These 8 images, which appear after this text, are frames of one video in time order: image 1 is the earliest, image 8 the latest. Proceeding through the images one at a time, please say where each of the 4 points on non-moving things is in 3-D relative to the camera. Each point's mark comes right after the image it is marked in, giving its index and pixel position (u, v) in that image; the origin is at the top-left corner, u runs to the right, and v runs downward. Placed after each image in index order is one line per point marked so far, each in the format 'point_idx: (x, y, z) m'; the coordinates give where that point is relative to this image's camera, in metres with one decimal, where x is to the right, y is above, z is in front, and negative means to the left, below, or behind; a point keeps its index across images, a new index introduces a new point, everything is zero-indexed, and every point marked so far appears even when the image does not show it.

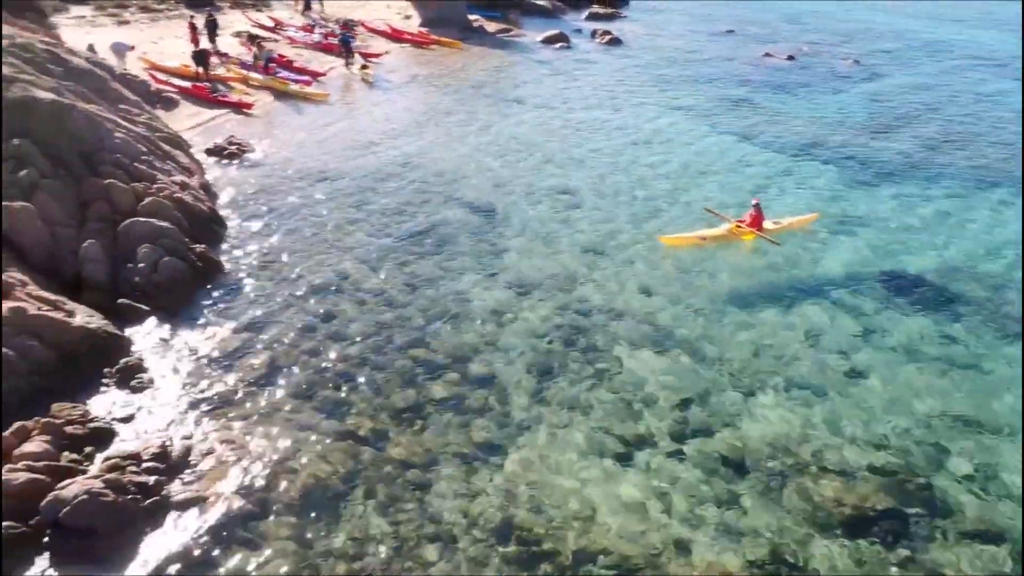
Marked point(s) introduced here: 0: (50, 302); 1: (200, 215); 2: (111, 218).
0: (-6.8, -0.2, +13.1) m
1: (-6.1, +1.4, +17.3) m
2: (-7.1, +1.2, +15.8) m
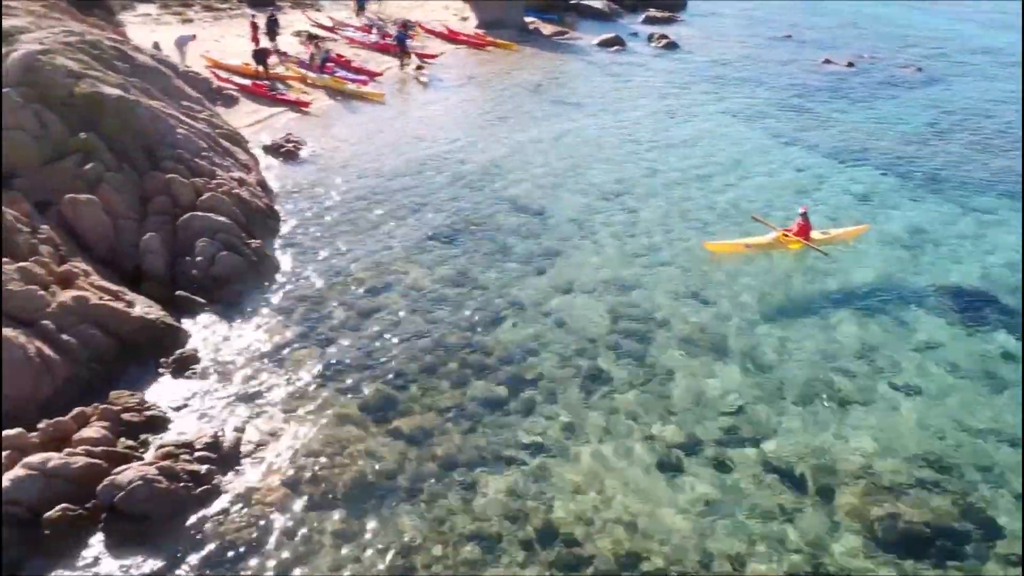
0: (-6.1, -0.1, +13.5) m
1: (-5.1, +1.5, +17.6) m
2: (-6.2, +1.4, +16.2) m
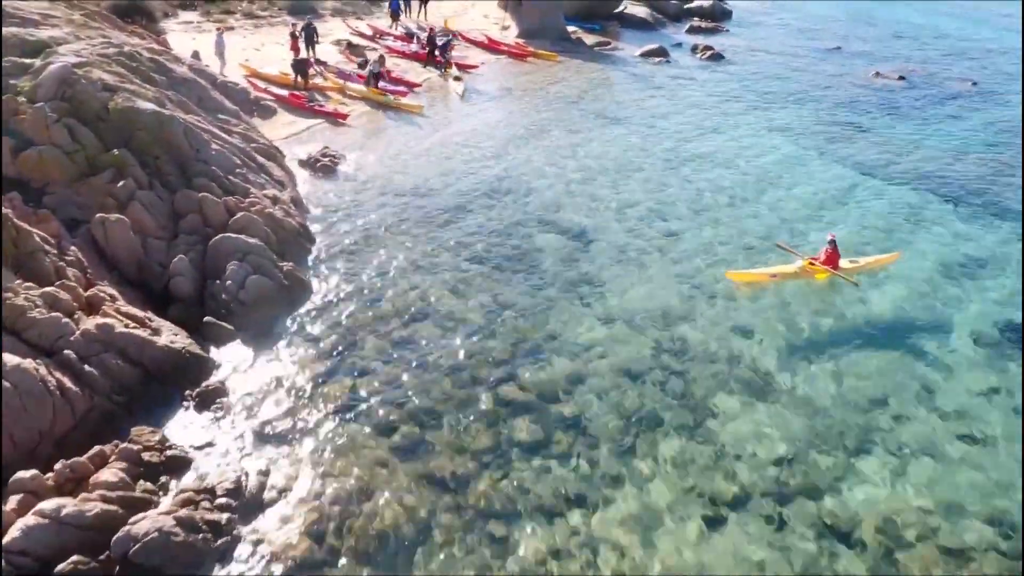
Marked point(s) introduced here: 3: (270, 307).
0: (-5.5, -0.4, +13.0) m
1: (-4.3, +1.1, +17.1) m
2: (-5.5, +1.0, +15.8) m
3: (-4.1, -0.3, +15.1) m
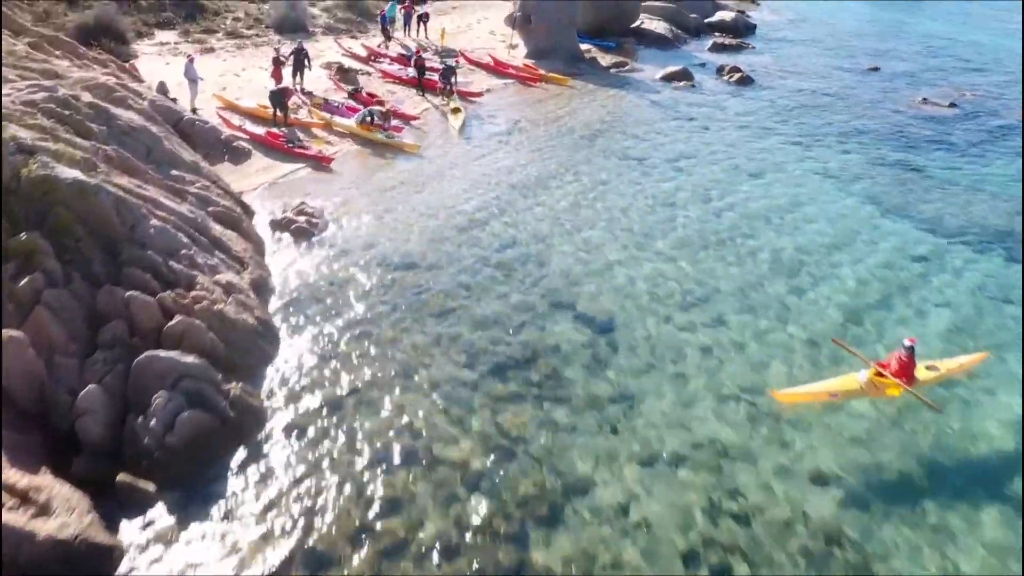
0: (-5.3, -2.2, +9.6) m
1: (-4.2, -0.7, +13.7) m
2: (-5.3, -0.8, +12.4) m
3: (-4.0, -2.1, +11.7) m
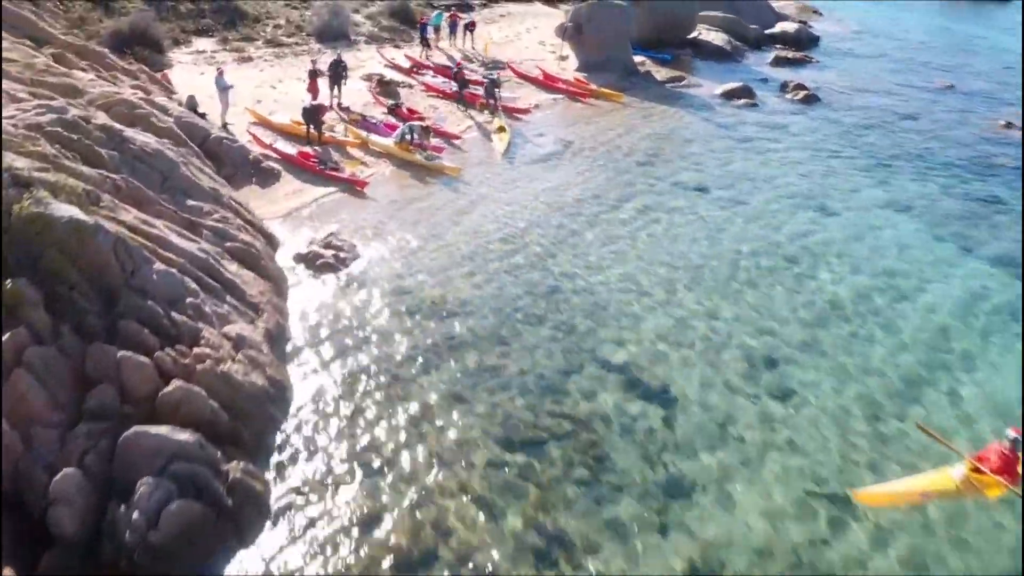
0: (-5.0, -2.9, +8.1) m
1: (-3.6, -1.4, +12.1) m
2: (-4.8, -1.5, +10.9) m
3: (-3.5, -2.9, +10.1) m
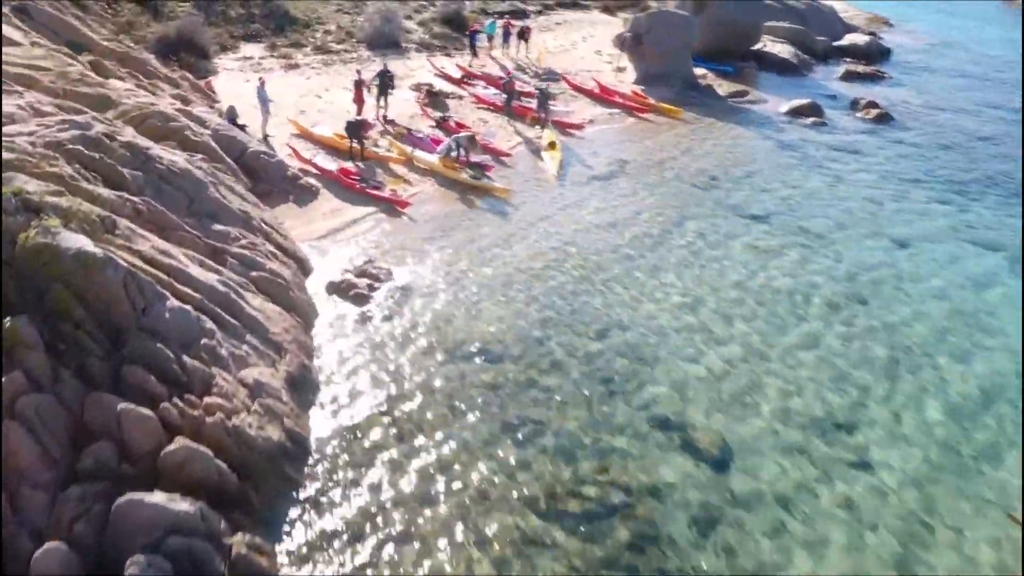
0: (-4.7, -3.4, +7.1) m
1: (-3.1, -2.0, +11.0) m
2: (-4.4, -2.0, +9.8) m
3: (-3.2, -3.4, +9.0) m
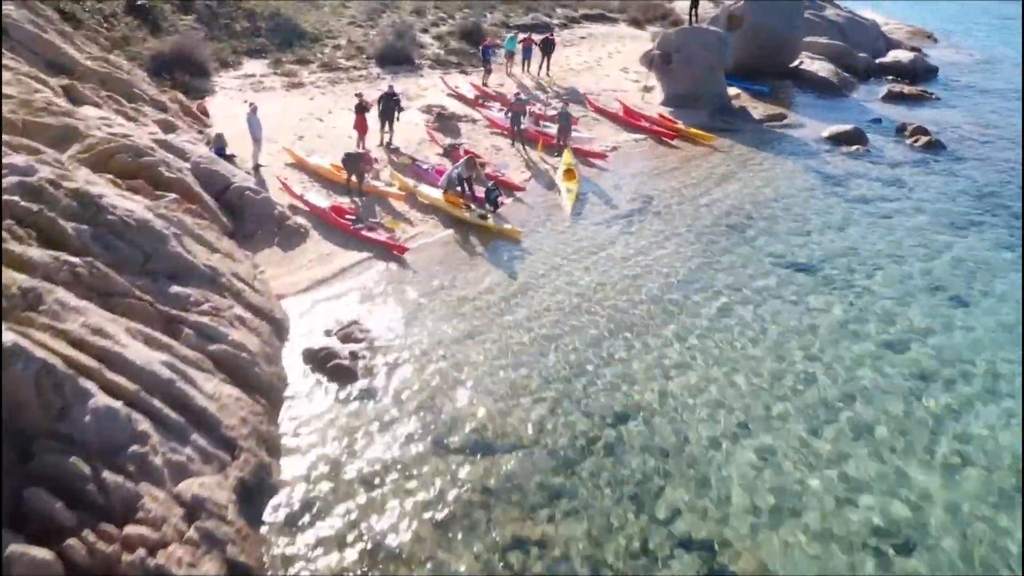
0: (-5.0, -4.4, +5.1) m
1: (-3.2, -3.0, +9.0) m
2: (-4.5, -3.1, +7.8) m
3: (-3.3, -4.4, +7.0) m
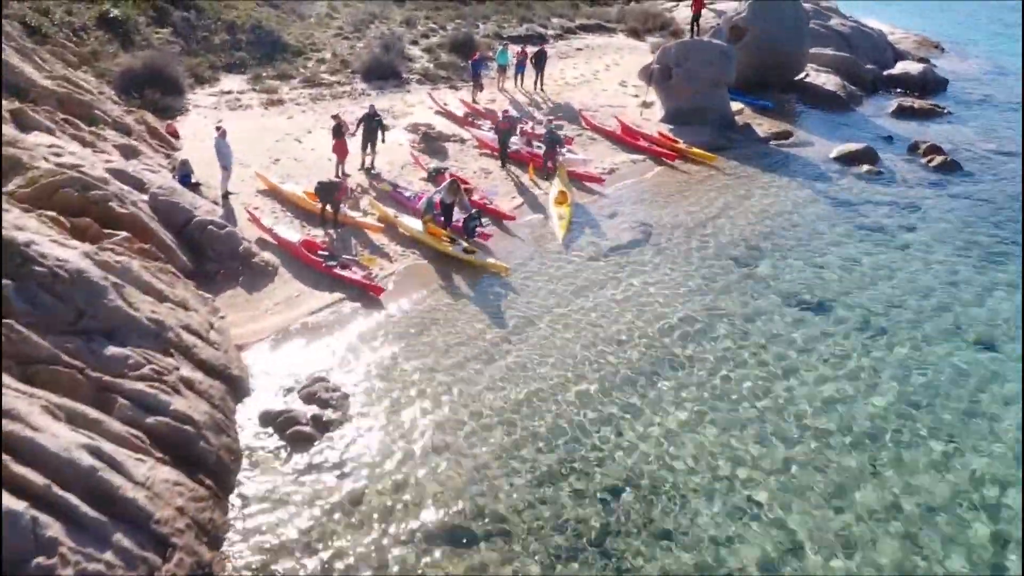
0: (-5.2, -5.2, +3.6) m
1: (-3.4, -3.8, +7.4) m
2: (-4.7, -3.8, +6.3) m
3: (-3.6, -5.2, +5.4) m
